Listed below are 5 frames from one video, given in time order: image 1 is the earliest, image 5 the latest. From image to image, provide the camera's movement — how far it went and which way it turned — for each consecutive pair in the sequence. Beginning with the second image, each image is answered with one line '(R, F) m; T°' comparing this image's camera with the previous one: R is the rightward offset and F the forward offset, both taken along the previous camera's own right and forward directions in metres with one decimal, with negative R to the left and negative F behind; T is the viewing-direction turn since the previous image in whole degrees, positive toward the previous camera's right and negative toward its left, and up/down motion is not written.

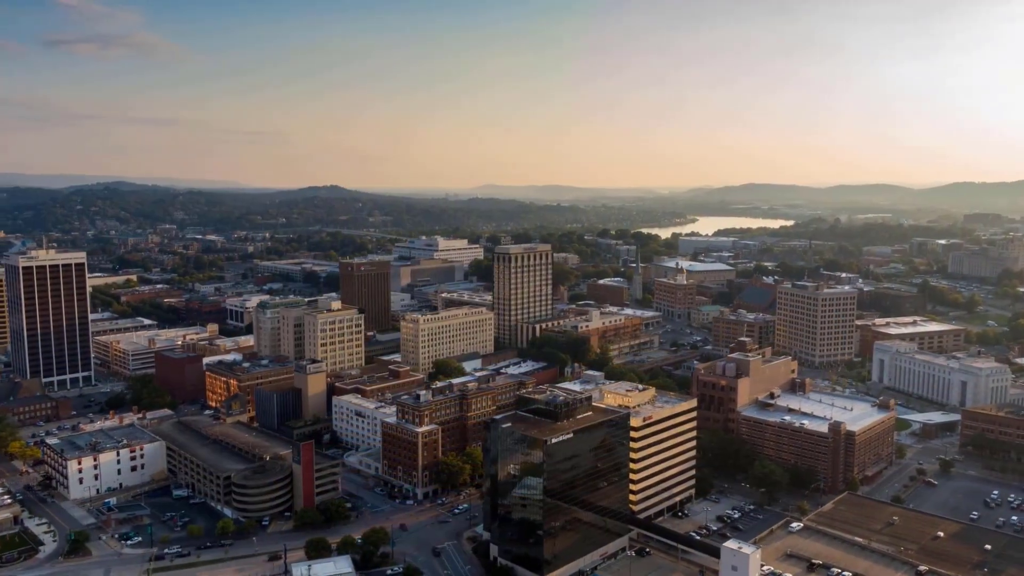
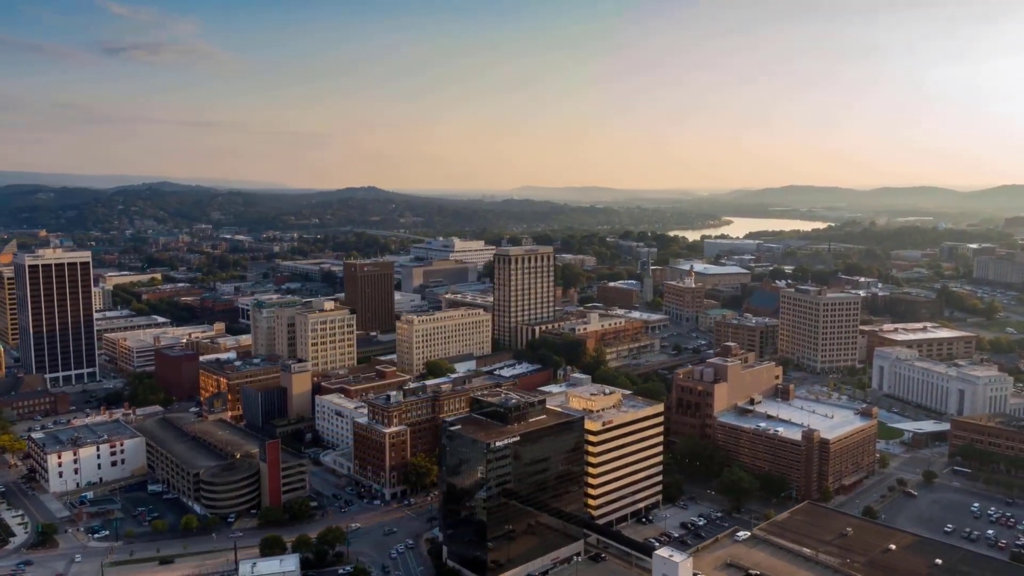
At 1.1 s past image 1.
(+3.7, +0.2) m; -3°
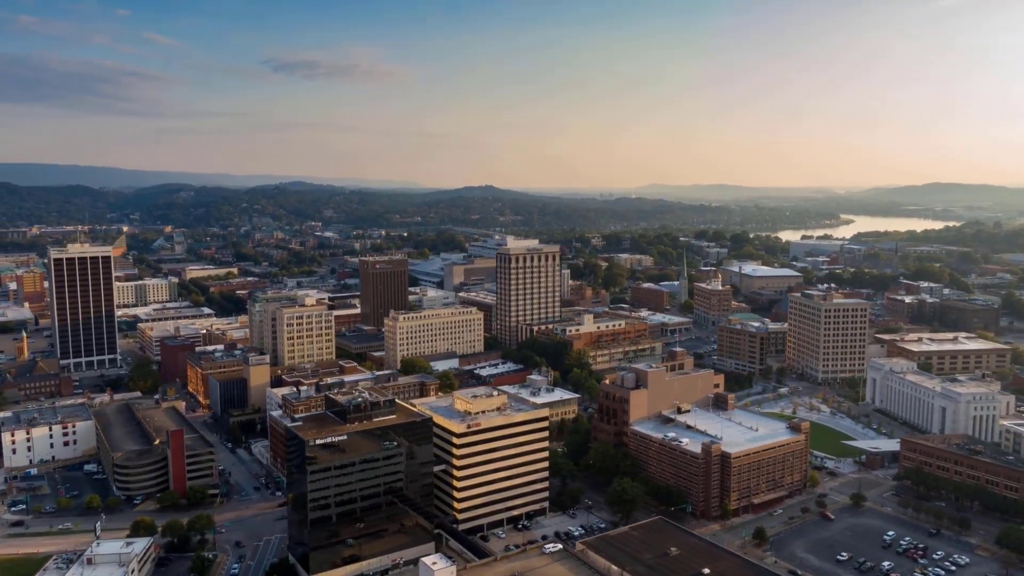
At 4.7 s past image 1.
(+12.1, +1.3) m; -9°
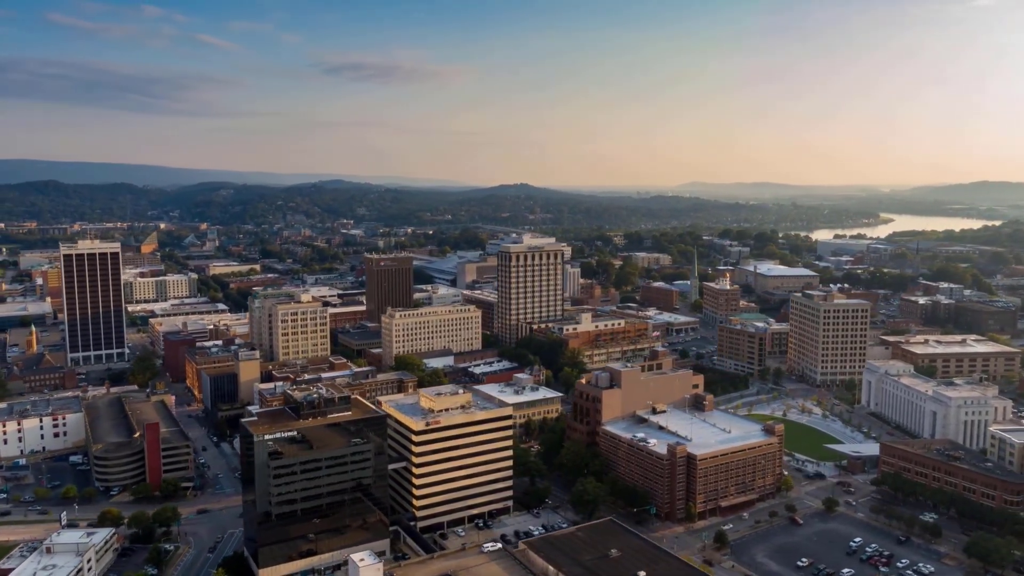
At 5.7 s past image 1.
(+3.7, +0.2) m; -3°
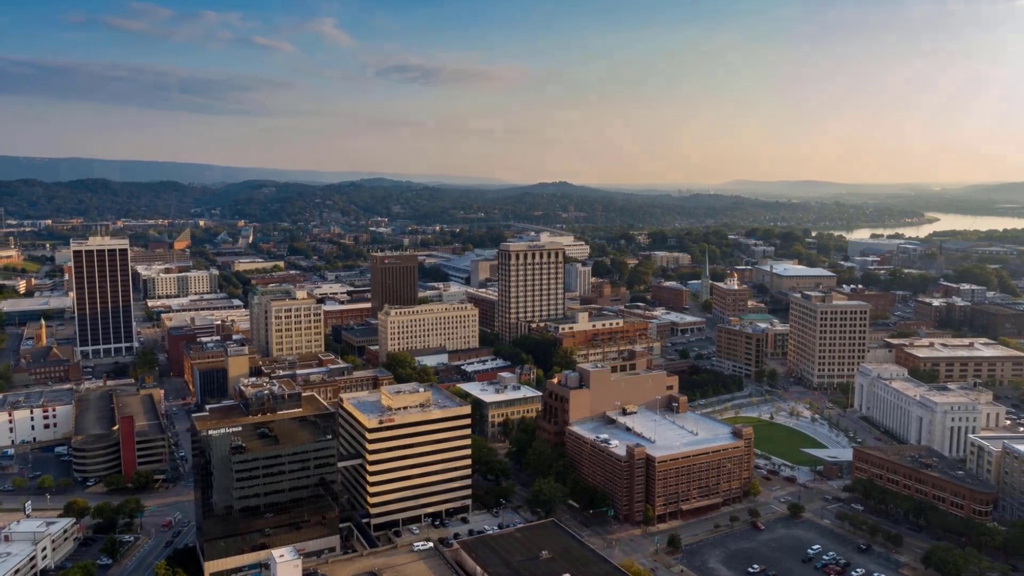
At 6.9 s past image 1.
(+4.1, +0.3) m; -3°
